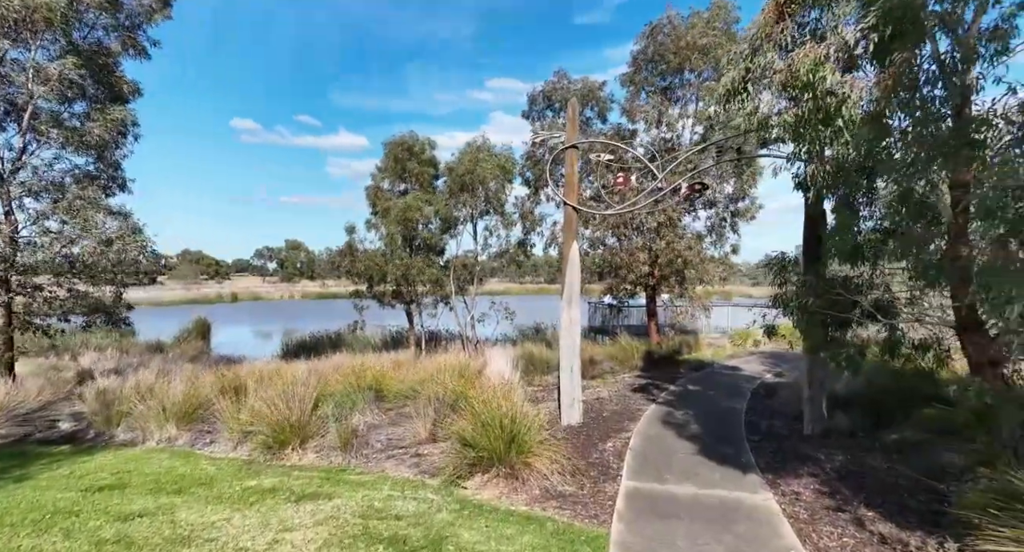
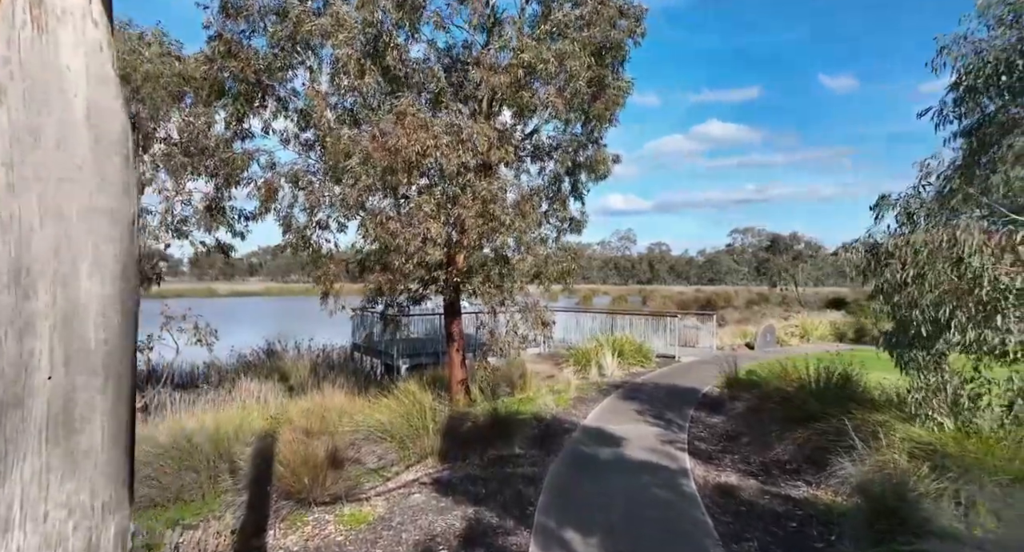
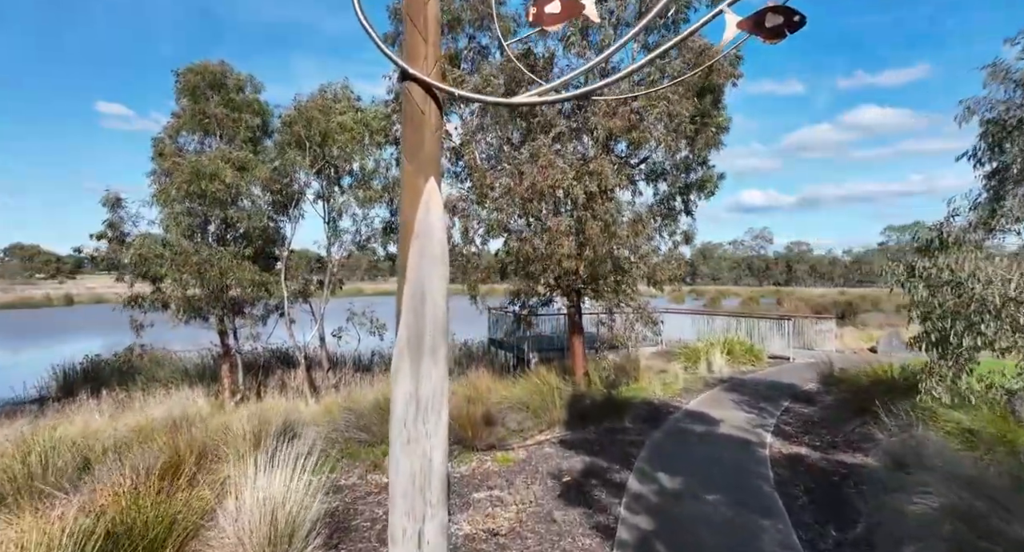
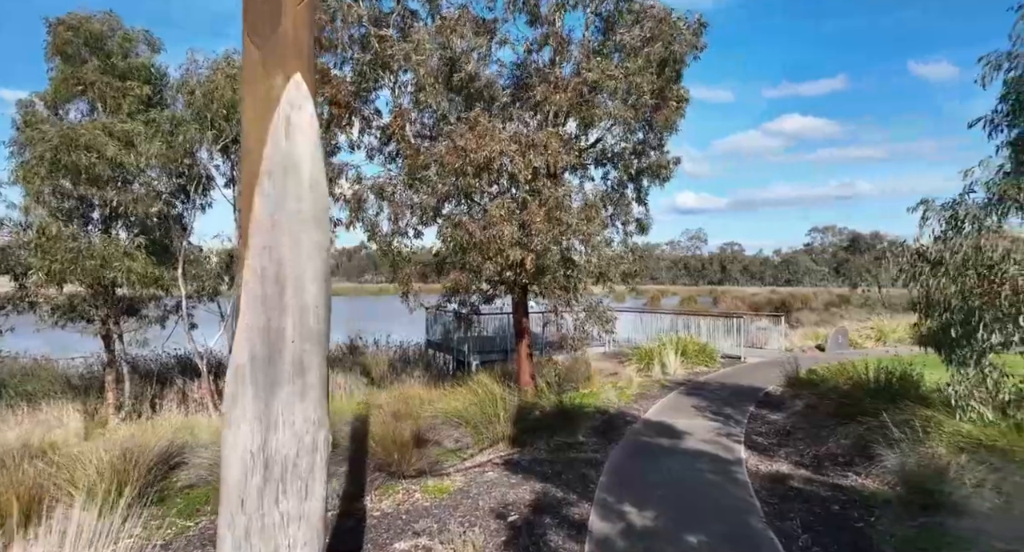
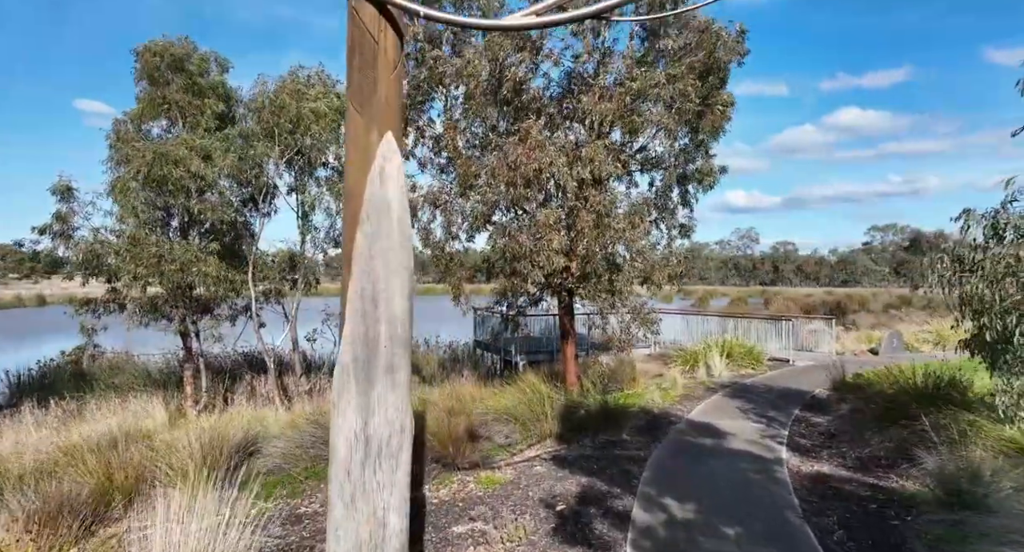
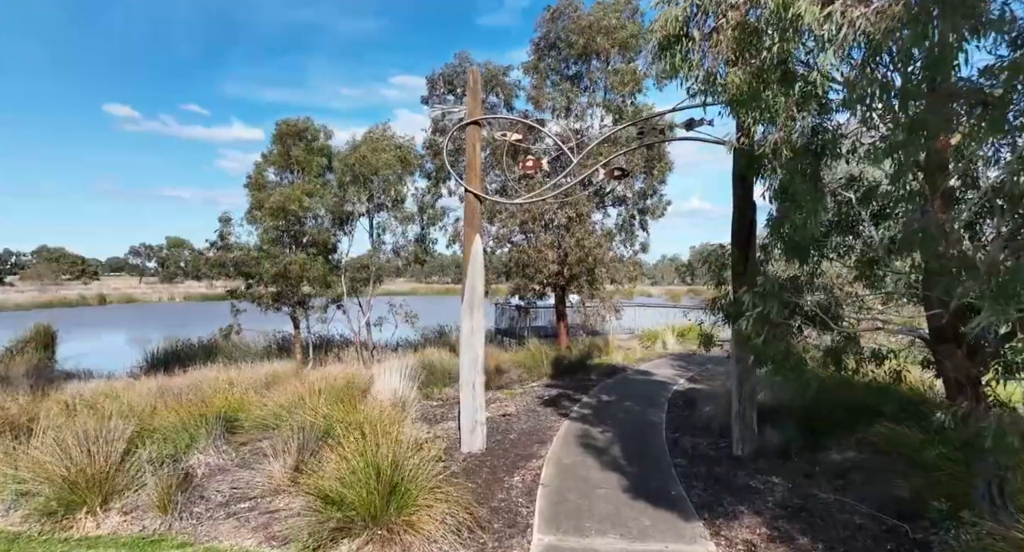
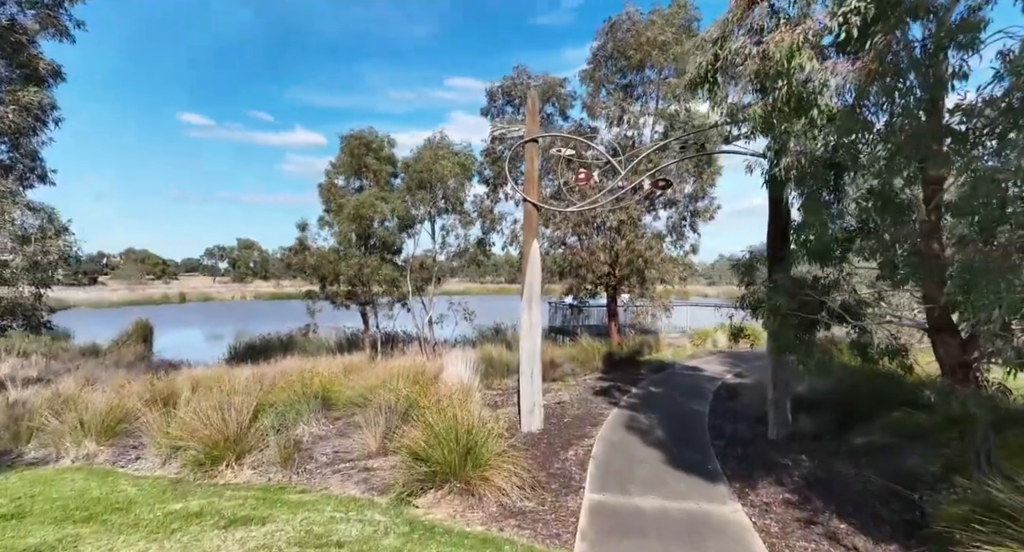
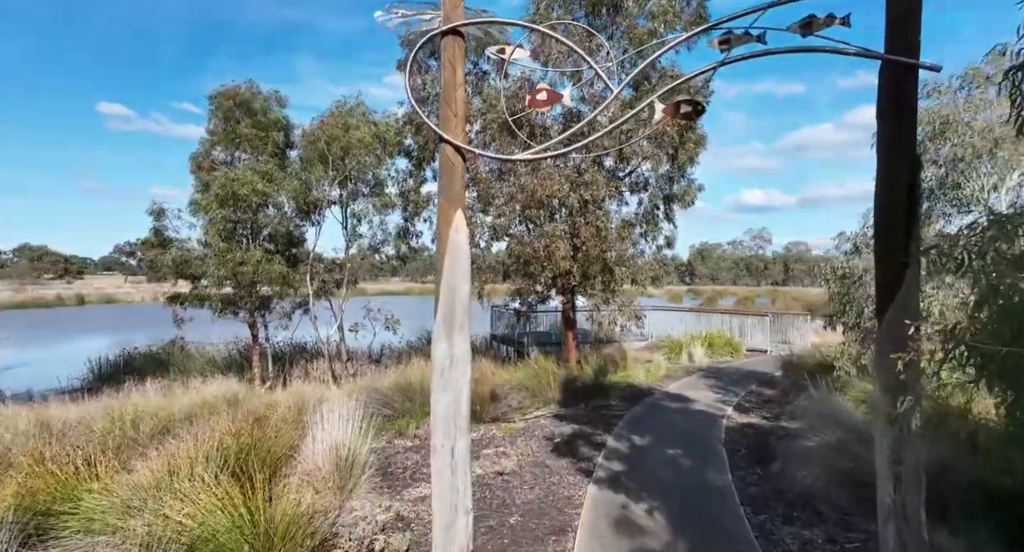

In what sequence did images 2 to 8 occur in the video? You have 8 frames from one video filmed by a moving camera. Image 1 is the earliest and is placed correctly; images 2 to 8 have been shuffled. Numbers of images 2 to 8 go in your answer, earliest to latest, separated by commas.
7, 6, 8, 3, 5, 4, 2
